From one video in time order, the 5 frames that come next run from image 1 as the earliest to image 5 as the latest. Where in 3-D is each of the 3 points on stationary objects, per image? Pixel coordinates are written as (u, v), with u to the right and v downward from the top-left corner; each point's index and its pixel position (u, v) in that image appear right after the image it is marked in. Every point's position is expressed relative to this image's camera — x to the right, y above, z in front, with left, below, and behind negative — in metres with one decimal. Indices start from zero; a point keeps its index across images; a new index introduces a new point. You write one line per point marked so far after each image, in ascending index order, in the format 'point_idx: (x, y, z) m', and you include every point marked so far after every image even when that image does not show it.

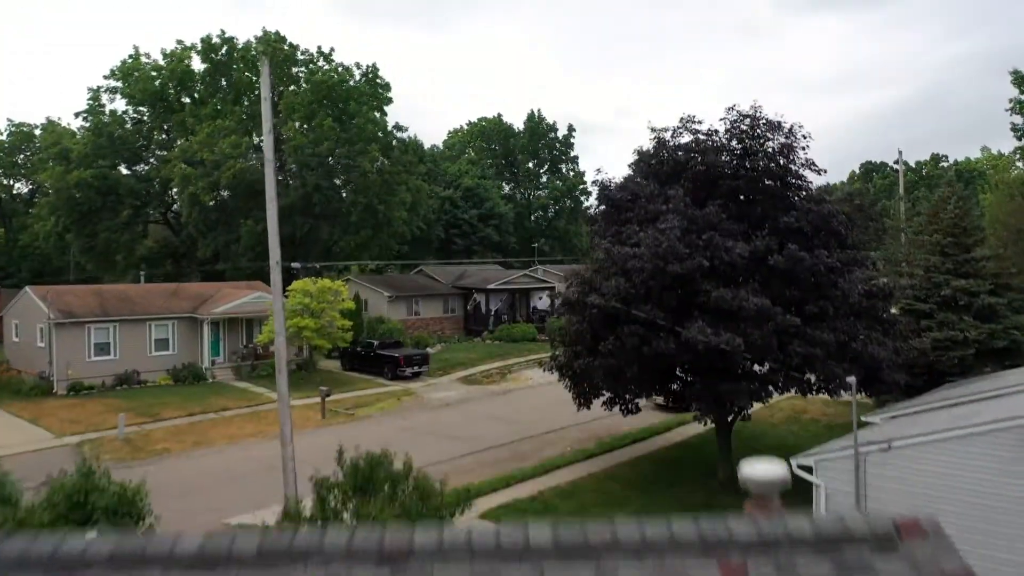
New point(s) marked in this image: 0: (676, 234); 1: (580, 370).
0: (+1.7, +0.6, +10.8) m
1: (+0.8, -1.0, +11.8) m
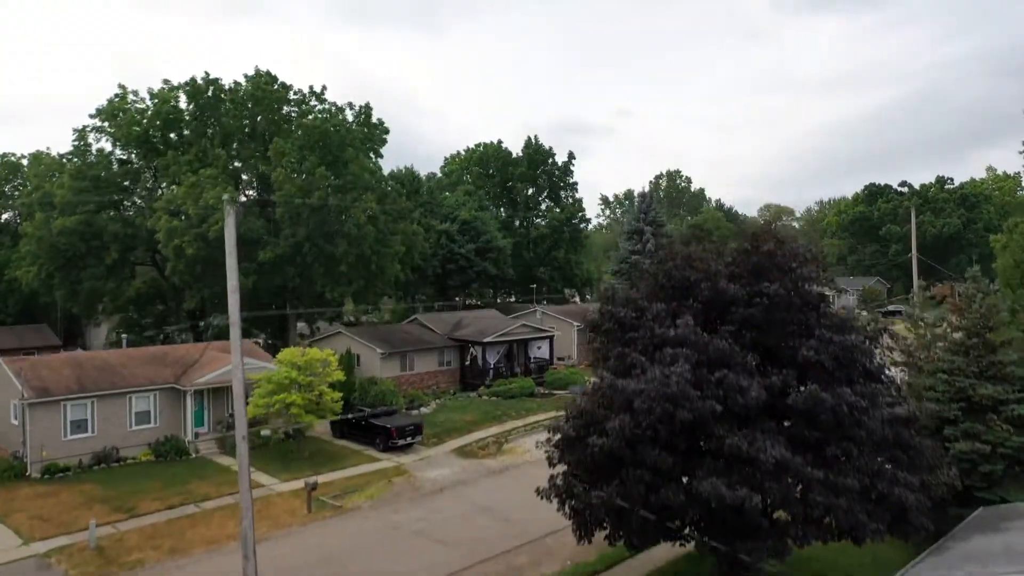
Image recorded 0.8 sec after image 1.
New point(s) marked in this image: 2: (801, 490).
0: (+1.7, -0.8, +9.9) m
1: (+0.7, -2.4, +10.9) m
2: (+2.8, -2.0, +10.0) m
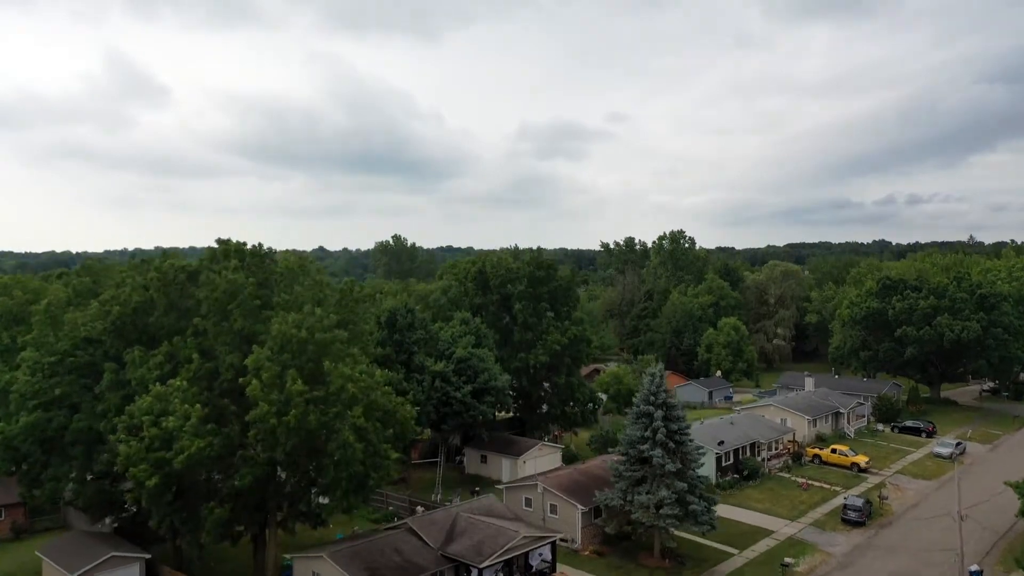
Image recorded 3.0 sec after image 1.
0: (+1.7, -6.2, +7.5) m
1: (+0.7, -7.7, +8.5) m
2: (+2.8, -7.3, +7.6) m
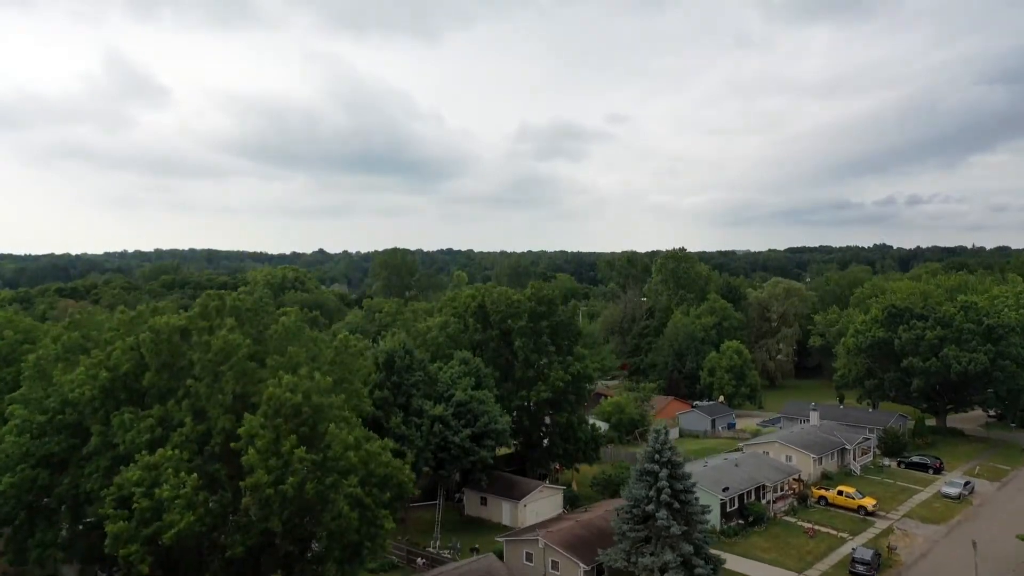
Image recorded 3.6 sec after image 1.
0: (+1.7, -7.7, +6.8) m
1: (+0.8, -9.2, +7.8) m
2: (+2.9, -8.9, +6.9) m
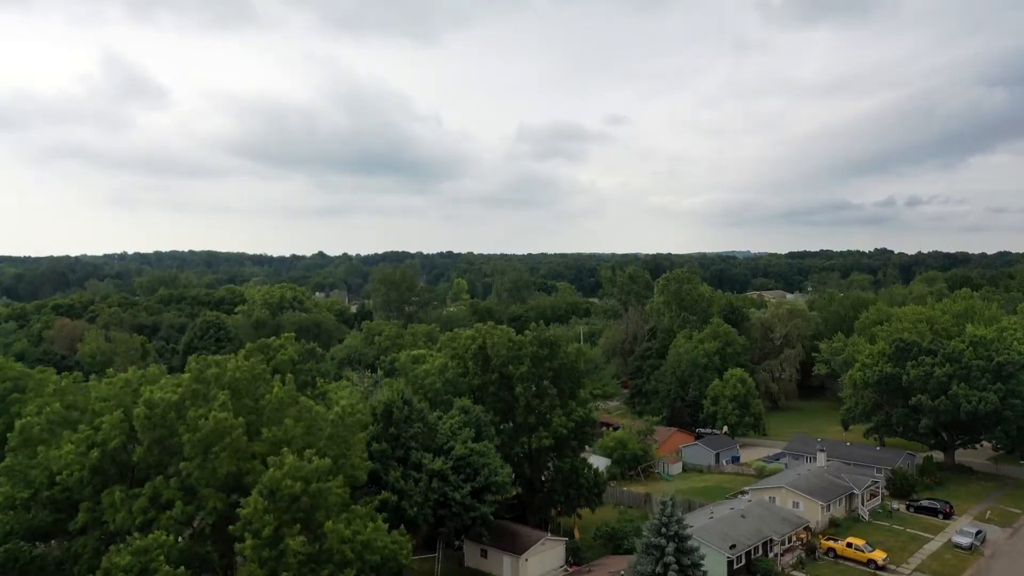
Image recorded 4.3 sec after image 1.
0: (+1.8, -9.5, +5.8) m
1: (+0.8, -11.1, +6.8) m
2: (+2.9, -10.7, +5.9) m
